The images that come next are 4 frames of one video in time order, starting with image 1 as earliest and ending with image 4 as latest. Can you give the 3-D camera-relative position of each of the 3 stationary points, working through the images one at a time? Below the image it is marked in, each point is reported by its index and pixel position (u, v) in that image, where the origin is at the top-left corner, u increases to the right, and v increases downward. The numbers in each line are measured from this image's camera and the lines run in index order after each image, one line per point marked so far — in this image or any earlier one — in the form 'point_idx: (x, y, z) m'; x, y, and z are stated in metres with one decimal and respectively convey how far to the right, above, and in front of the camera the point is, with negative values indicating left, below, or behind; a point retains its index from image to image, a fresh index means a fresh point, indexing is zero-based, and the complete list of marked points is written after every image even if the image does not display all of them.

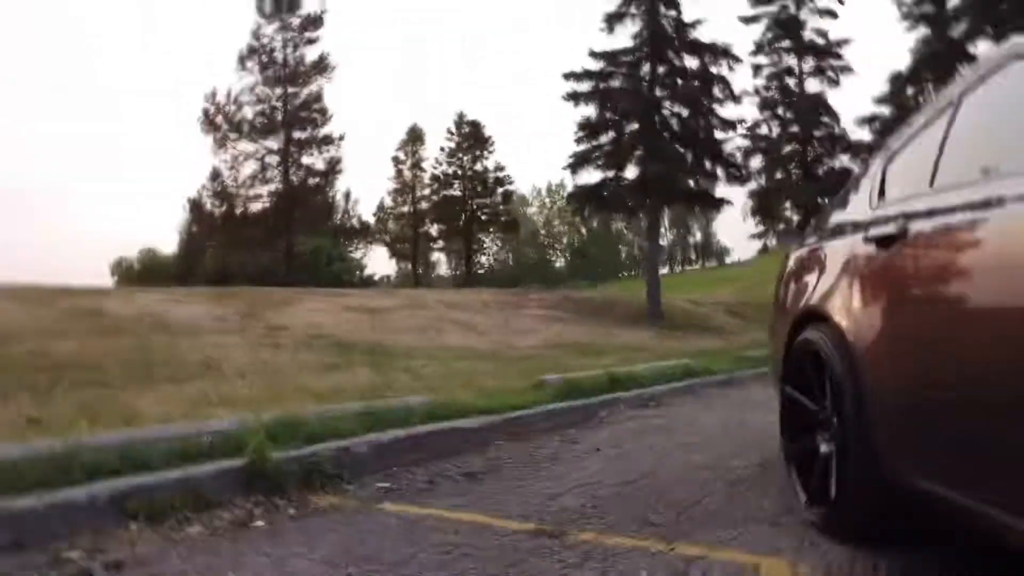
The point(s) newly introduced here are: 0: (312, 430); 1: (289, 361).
0: (-1.2, -0.8, +4.4) m
1: (-2.5, -0.8, +8.0) m
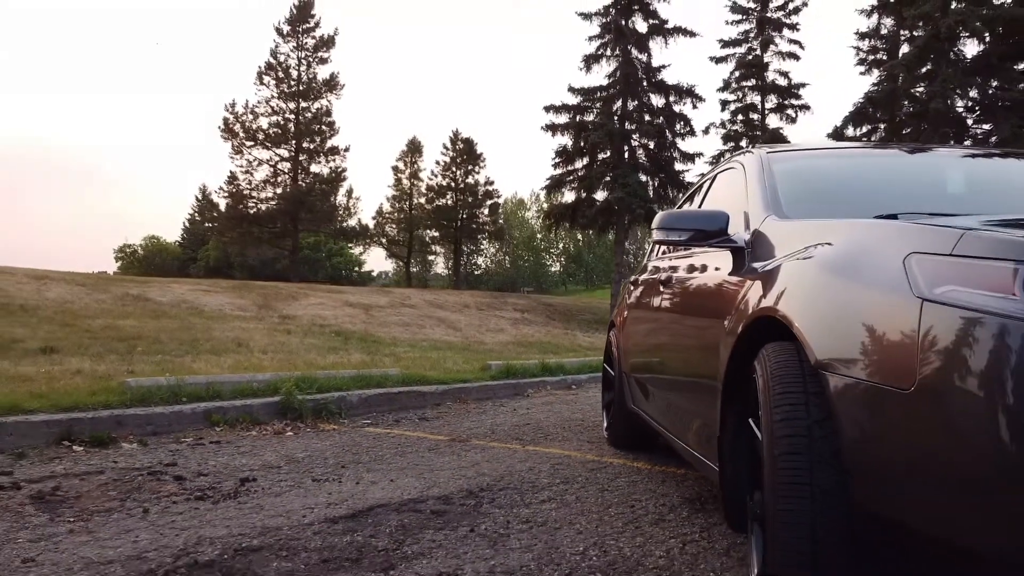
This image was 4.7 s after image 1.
0: (-1.7, -0.9, +6.7) m
1: (-3.0, -0.8, +10.3) m
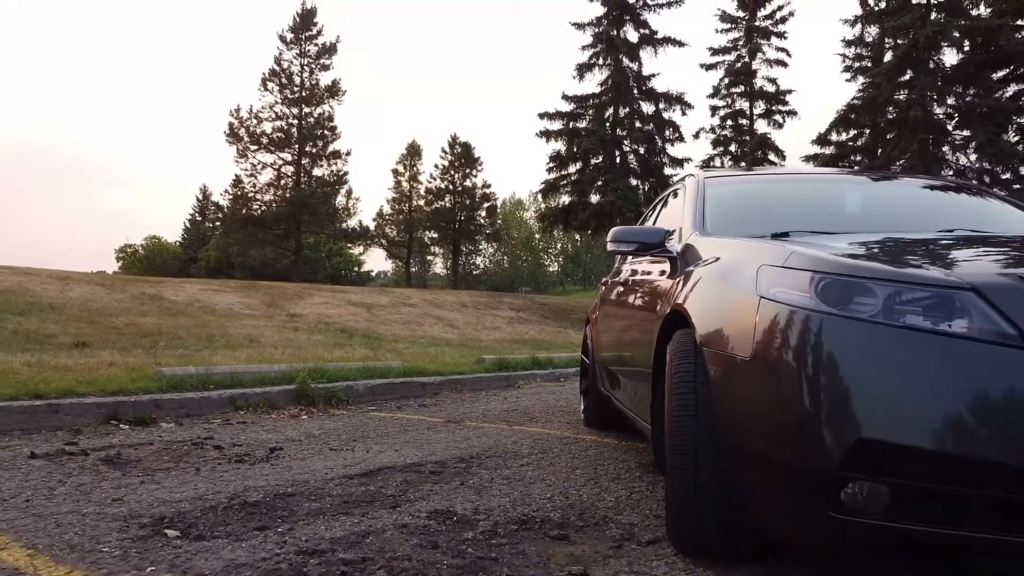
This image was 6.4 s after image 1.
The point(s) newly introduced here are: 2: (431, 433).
0: (-1.8, -0.9, +7.4) m
1: (-3.1, -0.8, +11.1) m
2: (-0.6, -1.1, +5.4) m
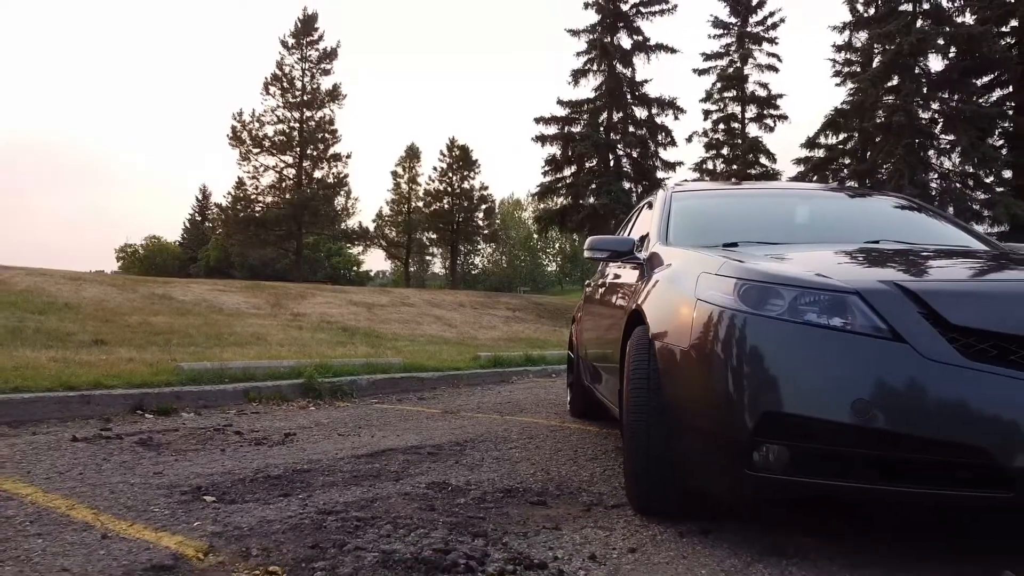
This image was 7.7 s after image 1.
0: (-1.9, -0.9, +8.0) m
1: (-3.2, -0.8, +11.6) m
2: (-0.7, -1.1, +5.9) m
